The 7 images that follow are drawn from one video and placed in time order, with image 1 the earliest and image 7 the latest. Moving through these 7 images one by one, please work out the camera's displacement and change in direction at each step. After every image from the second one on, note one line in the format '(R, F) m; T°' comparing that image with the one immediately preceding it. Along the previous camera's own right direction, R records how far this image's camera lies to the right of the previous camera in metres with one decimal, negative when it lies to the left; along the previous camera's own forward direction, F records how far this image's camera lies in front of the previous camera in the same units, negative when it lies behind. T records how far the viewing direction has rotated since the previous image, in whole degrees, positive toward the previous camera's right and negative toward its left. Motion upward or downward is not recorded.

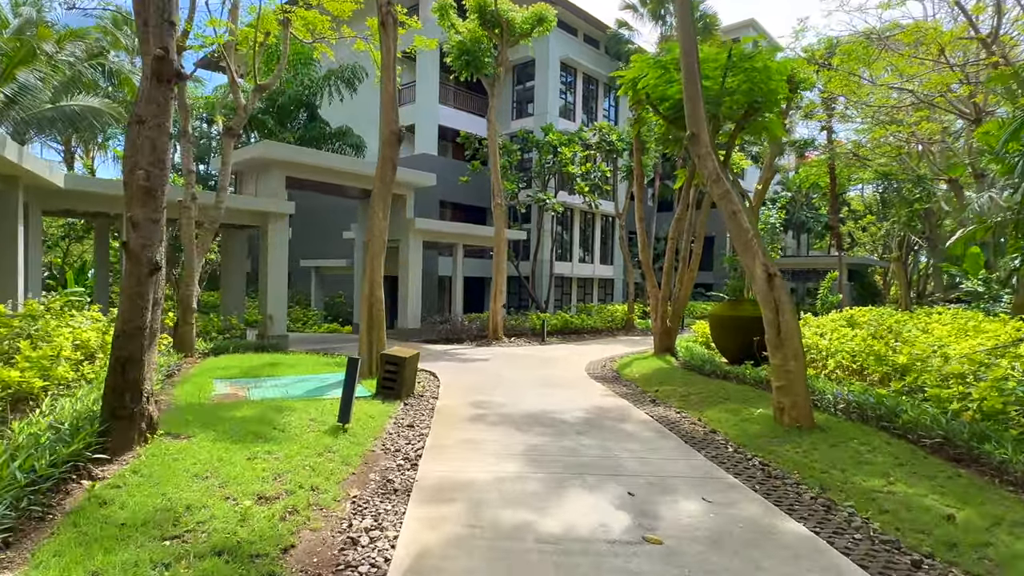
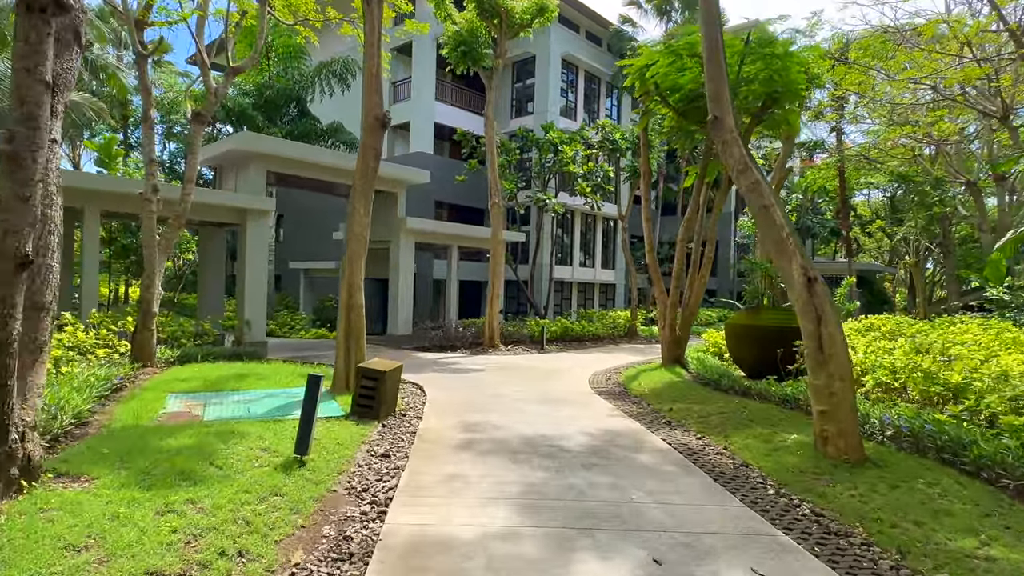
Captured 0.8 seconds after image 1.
(0.0, +1.0) m; 0°
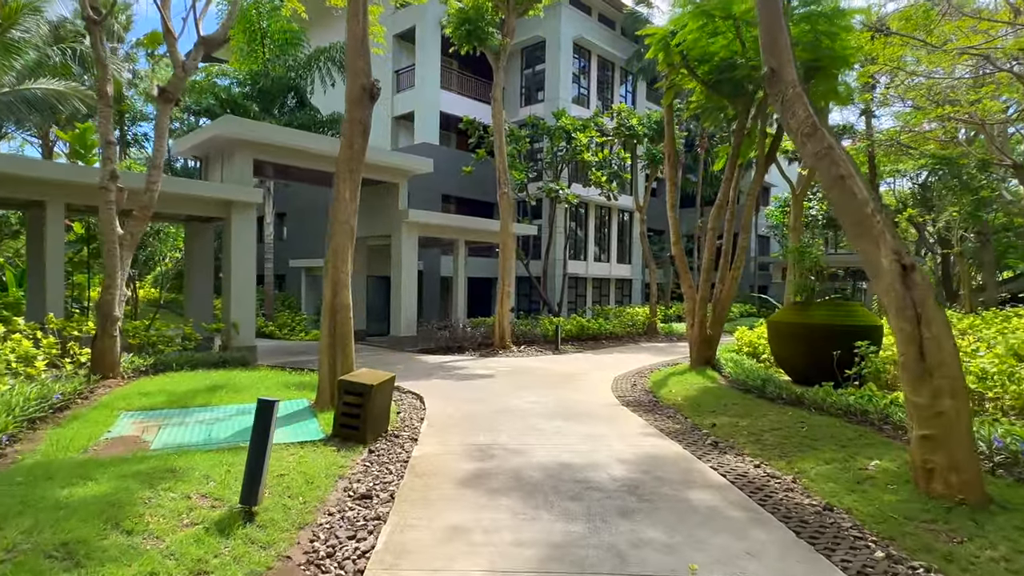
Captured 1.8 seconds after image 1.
(0.0, +1.2) m; -1°
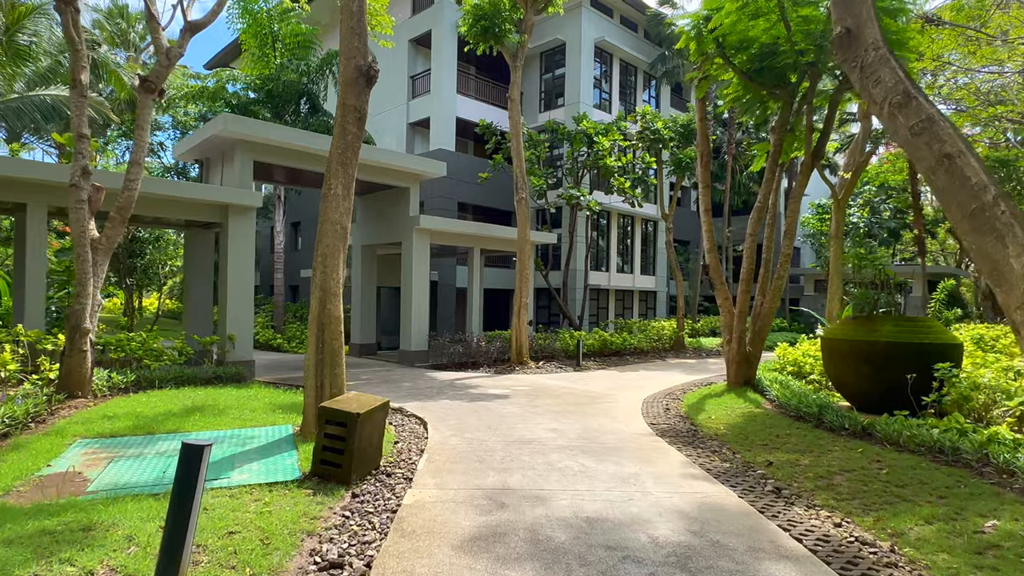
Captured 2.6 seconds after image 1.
(0.0, +1.0) m; -2°
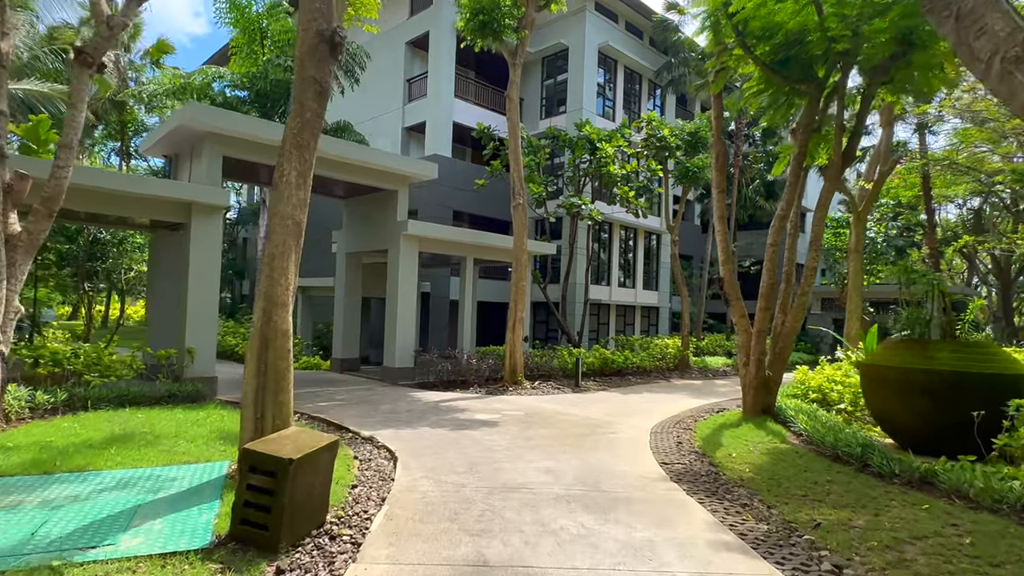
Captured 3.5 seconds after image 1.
(+0.1, +1.0) m; 0°
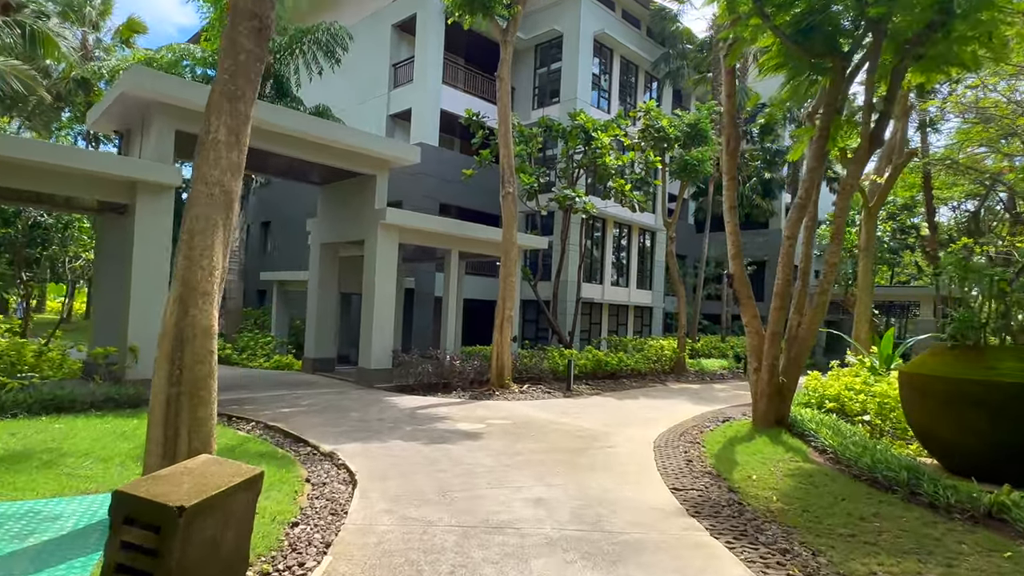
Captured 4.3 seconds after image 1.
(0.0, +1.0) m; +1°
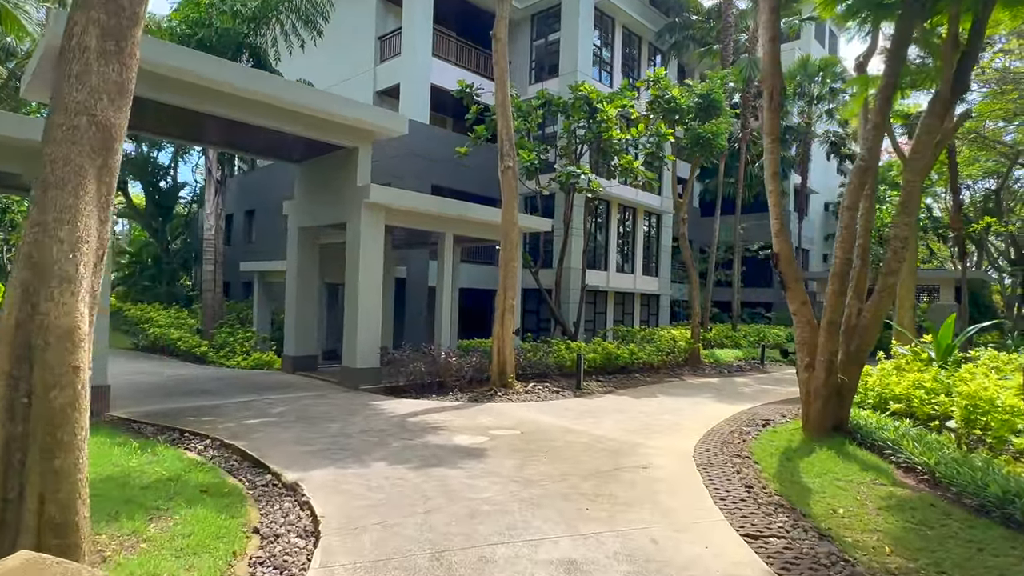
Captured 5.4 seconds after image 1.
(-0.1, +1.3) m; 0°
